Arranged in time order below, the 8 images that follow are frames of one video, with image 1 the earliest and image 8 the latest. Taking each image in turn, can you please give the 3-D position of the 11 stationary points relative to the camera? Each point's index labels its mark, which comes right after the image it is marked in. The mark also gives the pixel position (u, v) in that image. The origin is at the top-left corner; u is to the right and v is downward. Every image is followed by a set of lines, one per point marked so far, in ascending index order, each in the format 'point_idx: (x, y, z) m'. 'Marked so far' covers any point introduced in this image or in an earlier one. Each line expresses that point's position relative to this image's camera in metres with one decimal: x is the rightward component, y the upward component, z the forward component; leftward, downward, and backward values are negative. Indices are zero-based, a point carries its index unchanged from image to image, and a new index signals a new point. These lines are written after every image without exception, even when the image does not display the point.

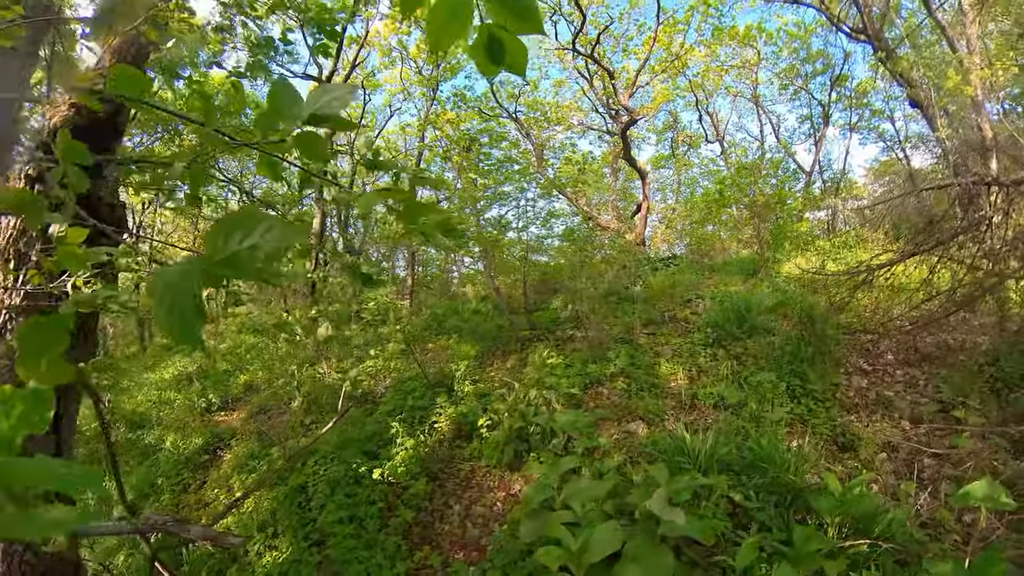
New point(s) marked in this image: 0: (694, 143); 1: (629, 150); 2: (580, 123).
0: (+5.2, +4.1, +18.5) m
1: (+2.4, +2.9, +13.5) m
2: (+1.5, +3.7, +14.4) m
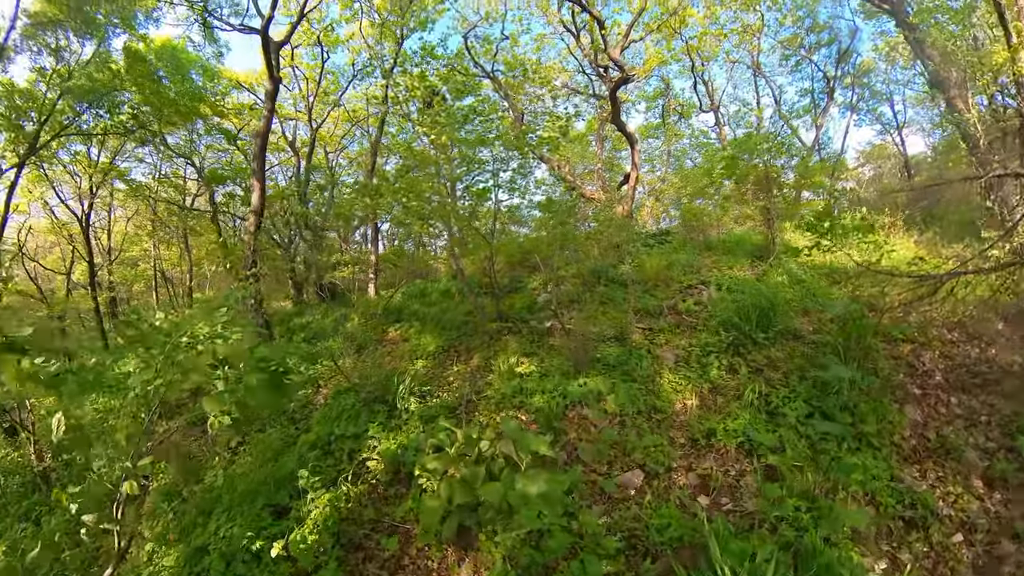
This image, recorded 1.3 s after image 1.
0: (+4.7, +4.7, +17.3) m
1: (+2.0, +3.3, +12.2) m
2: (+1.1, +4.1, +13.1) m
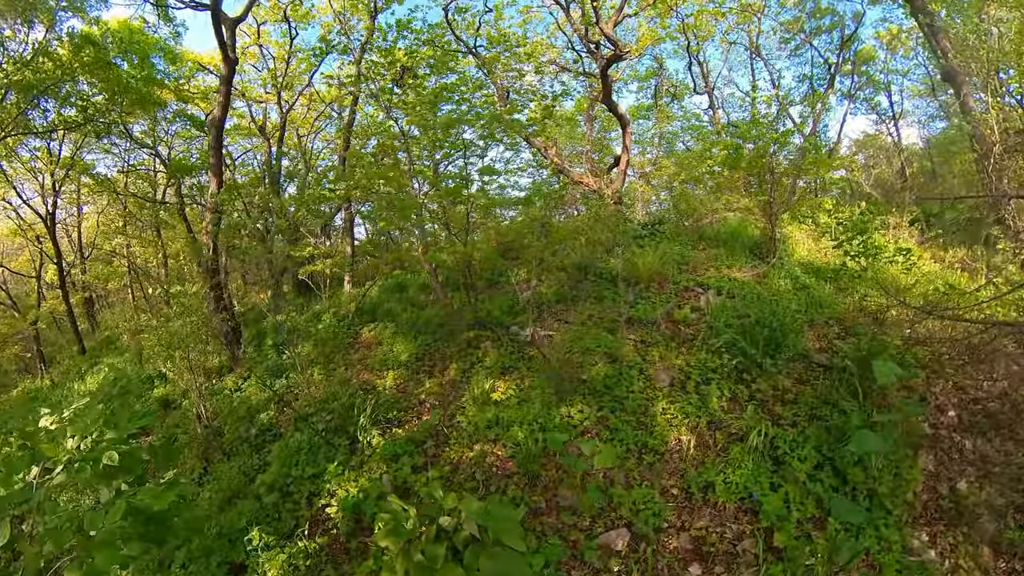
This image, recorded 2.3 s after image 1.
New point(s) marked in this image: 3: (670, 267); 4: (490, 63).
0: (+4.3, +5.0, +16.8) m
1: (+1.7, +3.5, +11.7) m
2: (+0.8, +4.3, +12.5) m
3: (+1.8, +0.3, +7.4) m
4: (-0.4, +4.0, +11.6) m
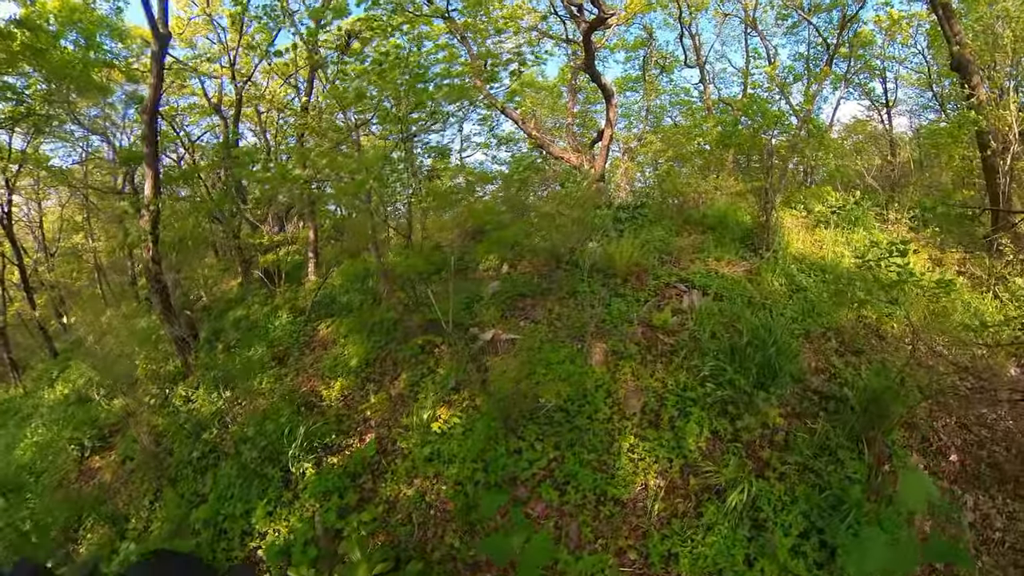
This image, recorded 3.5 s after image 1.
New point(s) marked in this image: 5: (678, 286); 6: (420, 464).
0: (+3.9, +5.5, +16.1) m
1: (+1.4, +3.8, +11.0) m
2: (+0.4, +4.6, +11.8) m
3: (+1.4, +0.4, +6.9) m
4: (-0.7, +4.3, +10.9) m
5: (+1.5, 0.0, +5.8) m
6: (-0.6, -1.3, +4.6) m
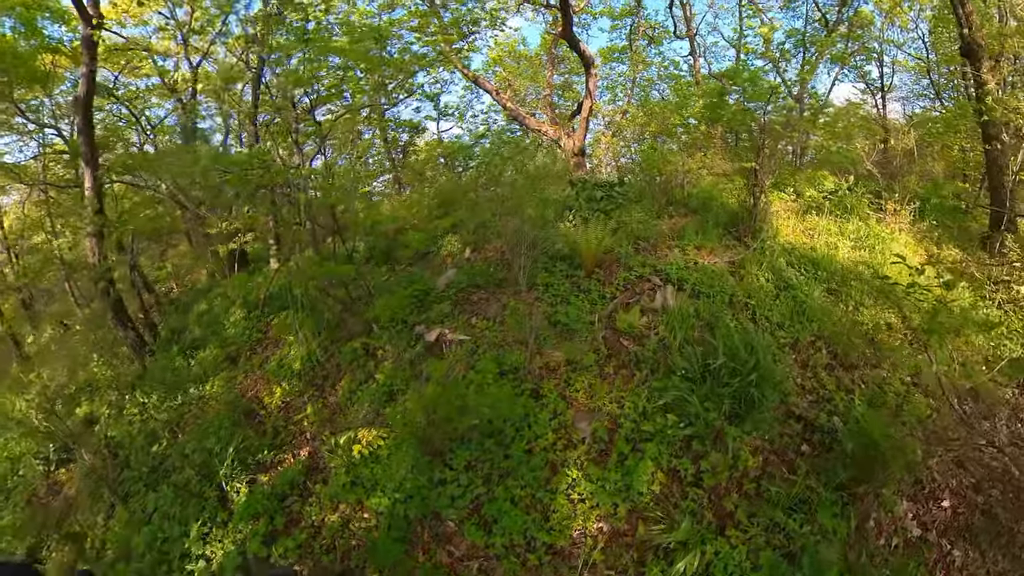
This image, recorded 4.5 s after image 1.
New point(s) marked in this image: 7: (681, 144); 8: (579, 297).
0: (+3.4, +5.9, +15.2) m
1: (+0.9, +4.0, +10.2) m
2: (0.0, +4.9, +10.8) m
3: (+1.0, +0.4, +6.2) m
4: (-1.2, +4.6, +9.9) m
5: (+1.1, +0.1, +5.1) m
6: (-1.0, -1.2, +3.9) m
7: (+2.2, +1.8, +8.4) m
8: (+0.5, -0.1, +4.9) m
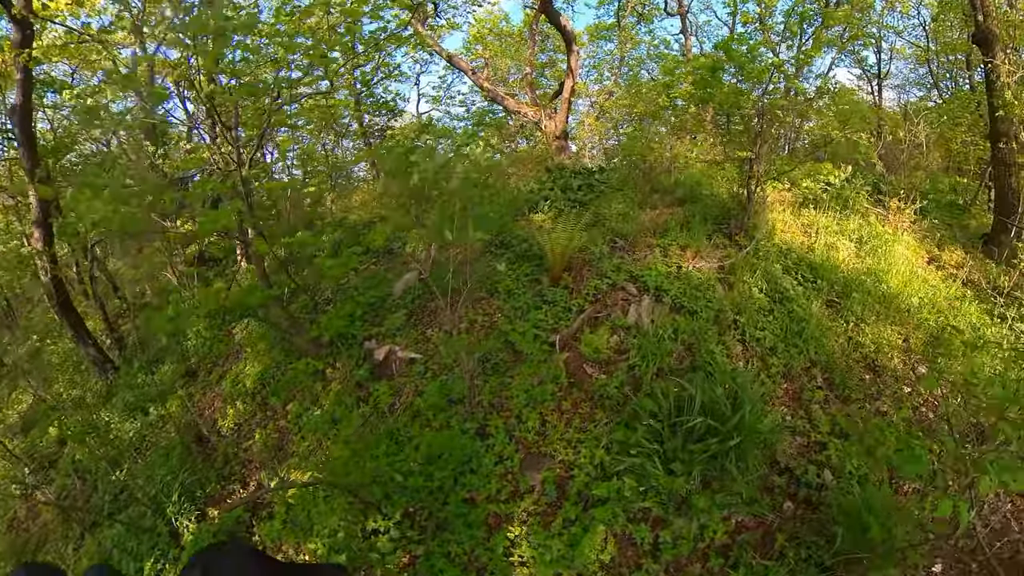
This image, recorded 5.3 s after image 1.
0: (+3.0, +6.1, +14.4) m
1: (+0.6, +4.1, +9.4) m
2: (-0.4, +5.0, +10.1) m
3: (+0.7, +0.4, +5.6) m
4: (-1.5, +4.7, +9.1) m
5: (+0.8, 0.0, +4.5) m
6: (-1.3, -1.3, +3.3) m
7: (+1.8, +1.9, +7.8) m
8: (+0.2, -0.2, +4.3) m
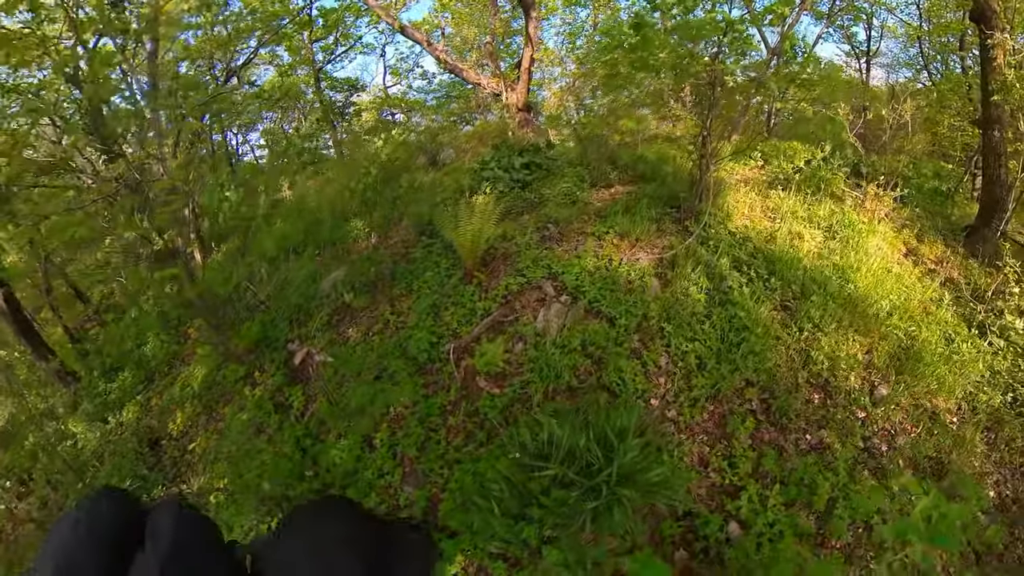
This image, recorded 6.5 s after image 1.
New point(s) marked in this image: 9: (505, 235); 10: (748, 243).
0: (+2.4, +6.5, +13.5) m
1: (0.0, +4.3, +8.6) m
2: (-0.9, +5.3, +9.2) m
3: (+0.1, +0.5, +4.9) m
4: (-2.0, +5.0, +8.2) m
5: (+0.2, 0.0, +3.8) m
6: (-1.9, -1.3, +2.6) m
7: (+1.3, +2.0, +7.0) m
8: (-0.4, -0.1, +3.6) m
9: (0.0, +0.4, +4.7) m
10: (+1.6, +0.3, +4.4) m
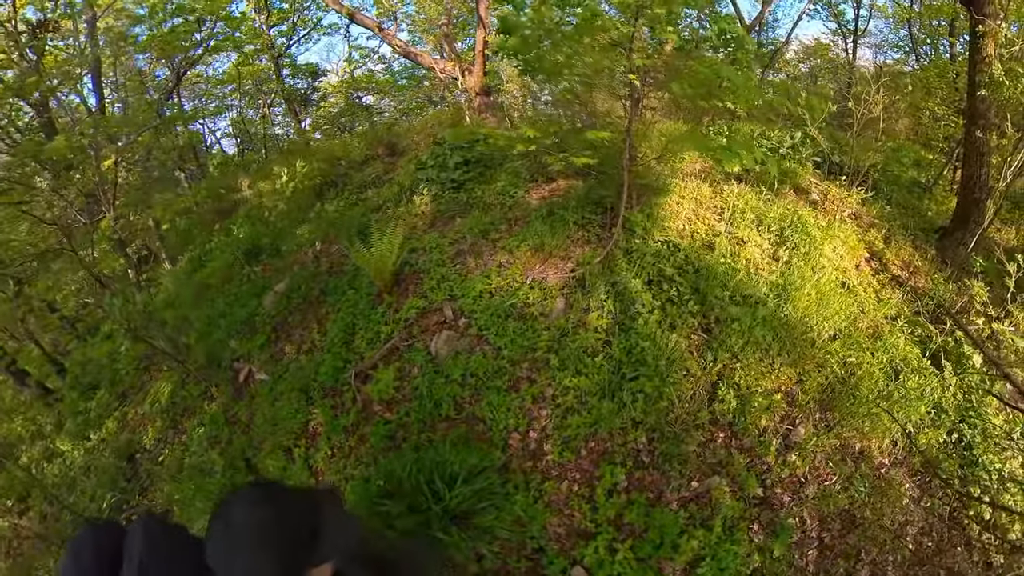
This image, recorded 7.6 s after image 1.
0: (+1.8, +6.7, +12.9) m
1: (-0.5, +4.4, +8.0) m
2: (-1.5, +5.4, +8.5) m
3: (-0.4, +0.4, +4.4) m
4: (-2.6, +5.0, +7.6) m
5: (-0.3, -0.1, +3.3) m
6: (-2.4, -1.4, +2.2) m
7: (+0.7, +2.0, +6.5) m
8: (-0.9, -0.2, +3.1) m
9: (-0.5, +0.3, +4.2) m
10: (+1.0, +0.2, +3.9) m
